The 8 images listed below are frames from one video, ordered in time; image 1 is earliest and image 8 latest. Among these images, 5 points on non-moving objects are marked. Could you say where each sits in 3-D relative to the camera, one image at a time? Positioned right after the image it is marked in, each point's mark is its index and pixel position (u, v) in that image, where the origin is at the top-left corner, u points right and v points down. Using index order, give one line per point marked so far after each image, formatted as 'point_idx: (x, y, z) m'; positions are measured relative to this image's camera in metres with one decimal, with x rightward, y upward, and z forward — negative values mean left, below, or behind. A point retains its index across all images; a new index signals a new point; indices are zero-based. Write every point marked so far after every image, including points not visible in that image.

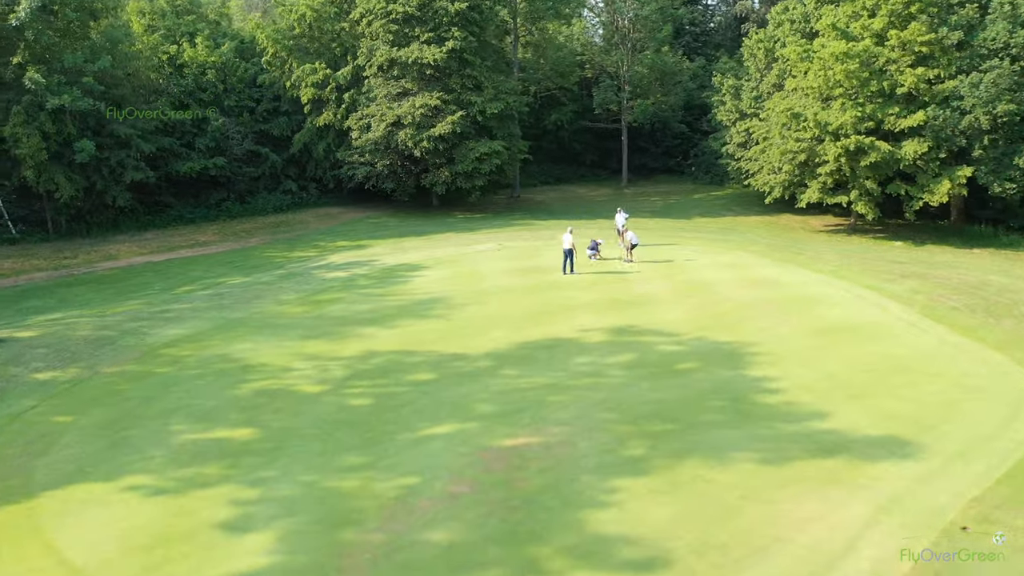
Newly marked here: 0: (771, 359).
0: (+5.4, -1.5, +17.2) m
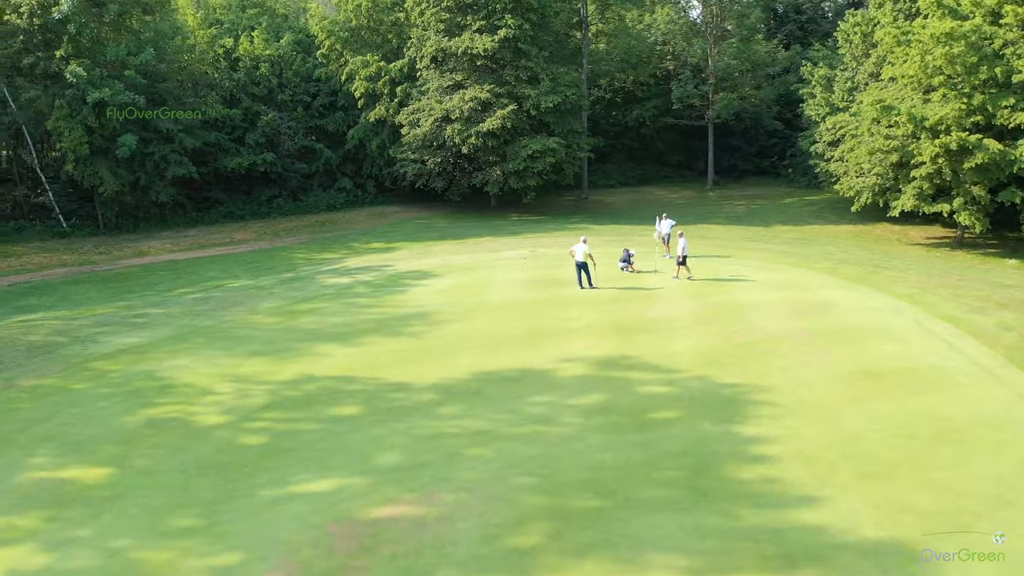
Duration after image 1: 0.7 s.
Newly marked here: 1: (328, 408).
0: (+4.4, -2.0, +13.5) m
1: (-3.2, -2.1, +14.3) m
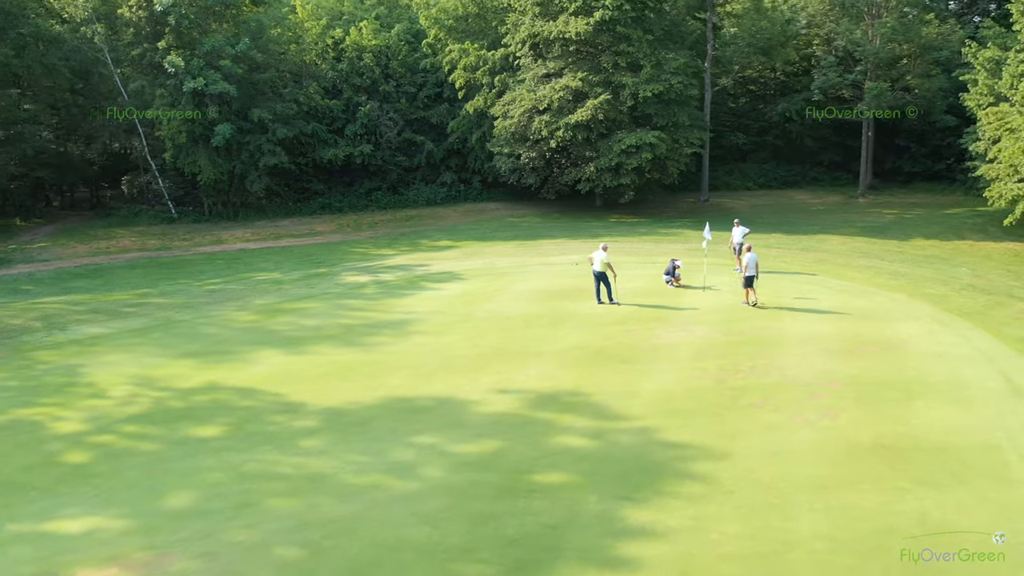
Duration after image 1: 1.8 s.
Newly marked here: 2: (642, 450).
0: (+2.3, -2.5, +9.9) m
1: (-4.8, -2.1, +12.5) m
2: (+1.7, -2.2, +11.1) m
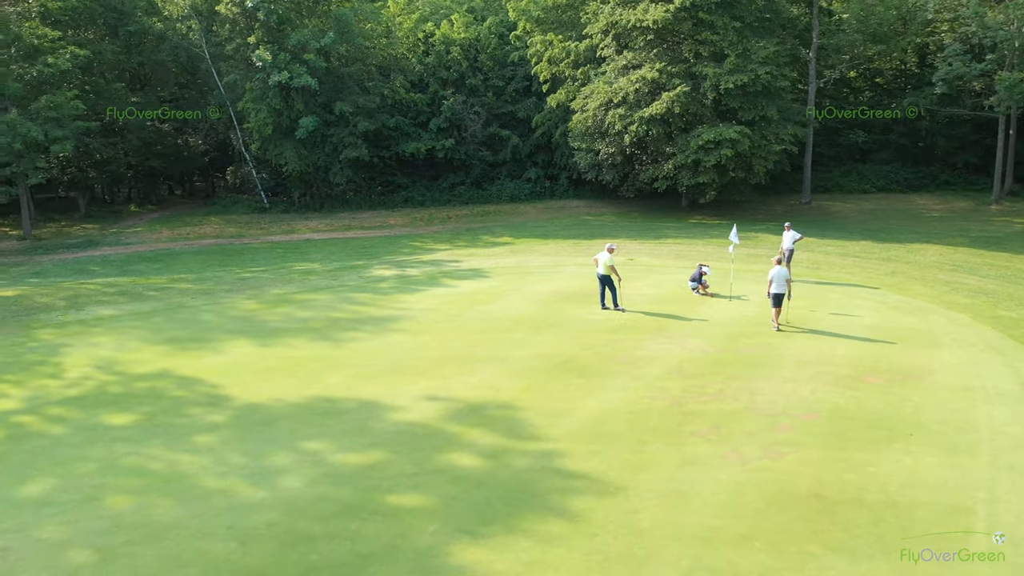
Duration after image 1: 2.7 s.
0: (+0.5, -2.5, +8.5) m
1: (-6.0, -1.9, +12.4) m
2: (+0.2, -2.2, +9.8) m
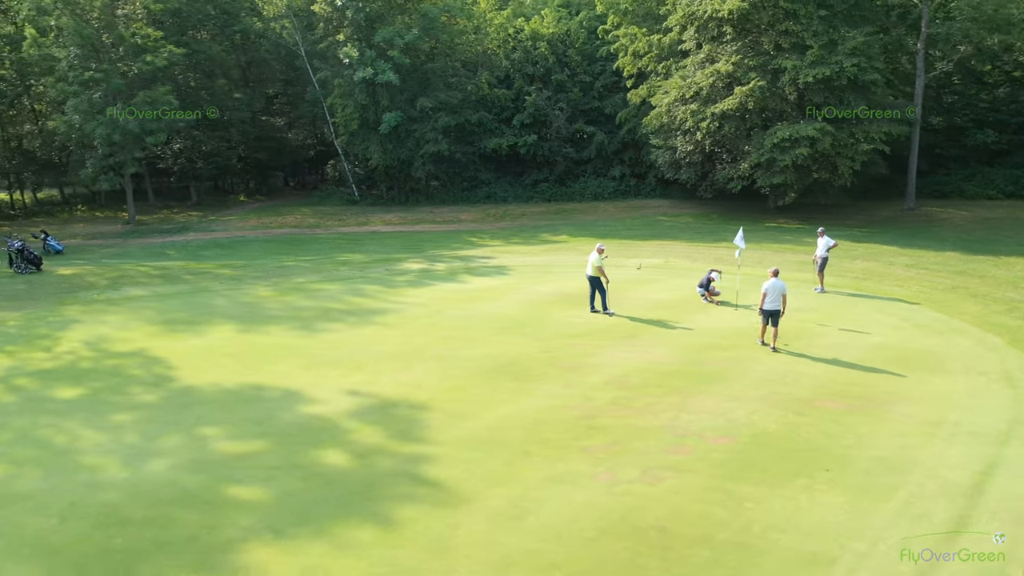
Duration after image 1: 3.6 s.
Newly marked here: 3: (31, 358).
0: (-1.4, -2.5, +8.1) m
1: (-7.1, -1.6, +13.1) m
2: (-1.5, -2.2, +9.4) m
3: (-8.5, -1.2, +14.6) m
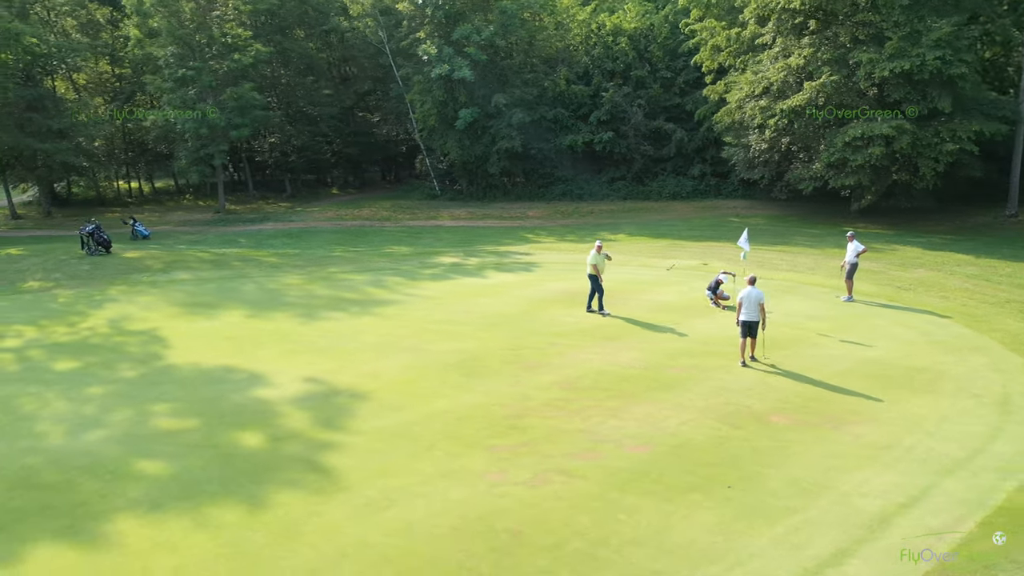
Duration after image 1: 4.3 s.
0: (-2.9, -2.4, +8.3) m
1: (-7.7, -1.2, +14.1) m
2: (-2.8, -2.1, +9.6) m
3: (-8.8, -0.9, +15.9) m
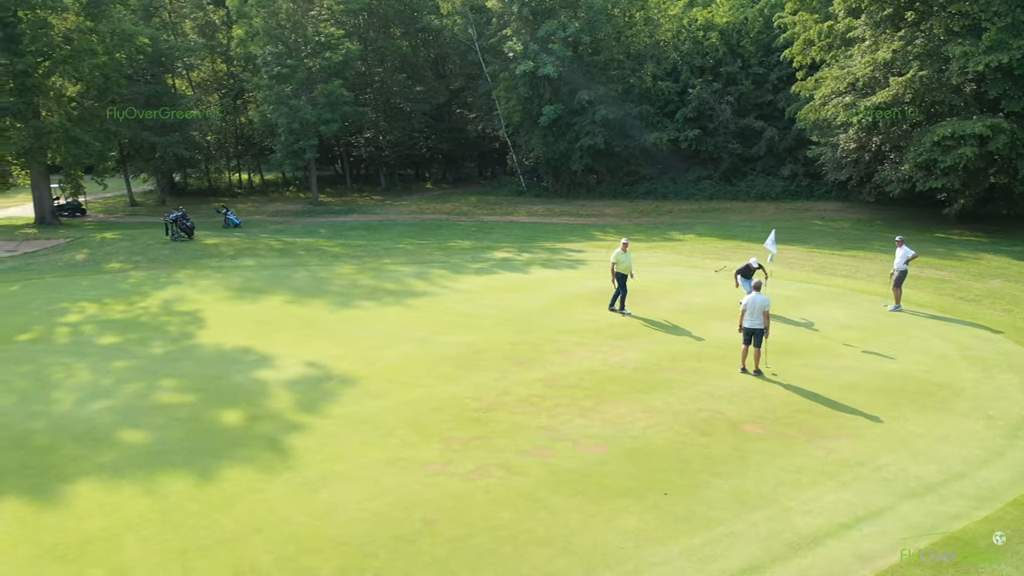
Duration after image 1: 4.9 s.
0: (-3.6, -2.2, +8.8) m
1: (-7.4, -0.9, +15.3) m
2: (-3.3, -1.9, +10.1) m
3: (-8.3, -0.5, +17.2) m
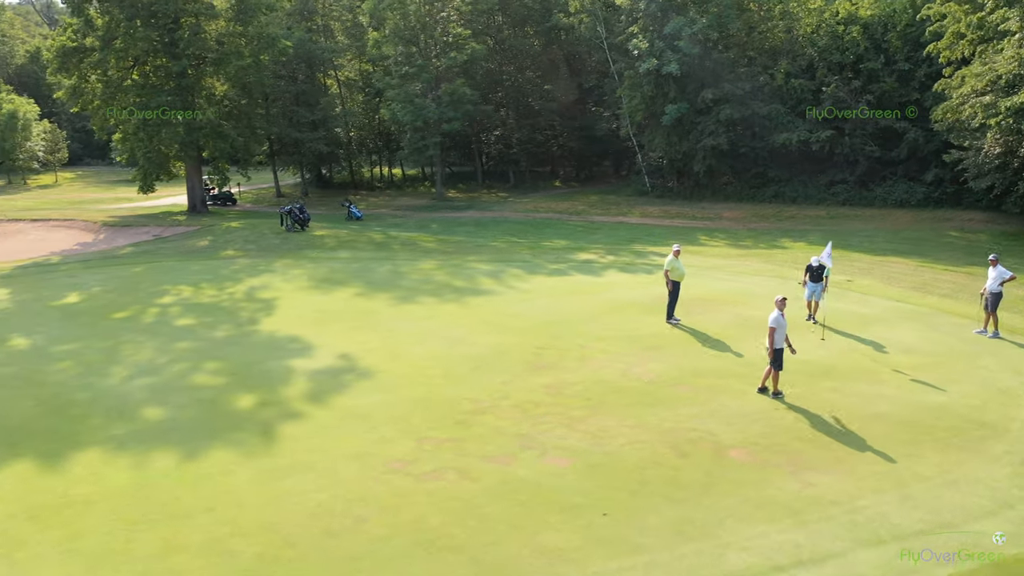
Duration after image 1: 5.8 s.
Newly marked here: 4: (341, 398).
0: (-4.1, -2.1, +9.5) m
1: (-6.5, -0.6, +16.6) m
2: (-3.5, -1.8, +10.7) m
3: (-6.9, -0.1, +18.6) m
4: (-2.3, -1.6, +11.6) m
